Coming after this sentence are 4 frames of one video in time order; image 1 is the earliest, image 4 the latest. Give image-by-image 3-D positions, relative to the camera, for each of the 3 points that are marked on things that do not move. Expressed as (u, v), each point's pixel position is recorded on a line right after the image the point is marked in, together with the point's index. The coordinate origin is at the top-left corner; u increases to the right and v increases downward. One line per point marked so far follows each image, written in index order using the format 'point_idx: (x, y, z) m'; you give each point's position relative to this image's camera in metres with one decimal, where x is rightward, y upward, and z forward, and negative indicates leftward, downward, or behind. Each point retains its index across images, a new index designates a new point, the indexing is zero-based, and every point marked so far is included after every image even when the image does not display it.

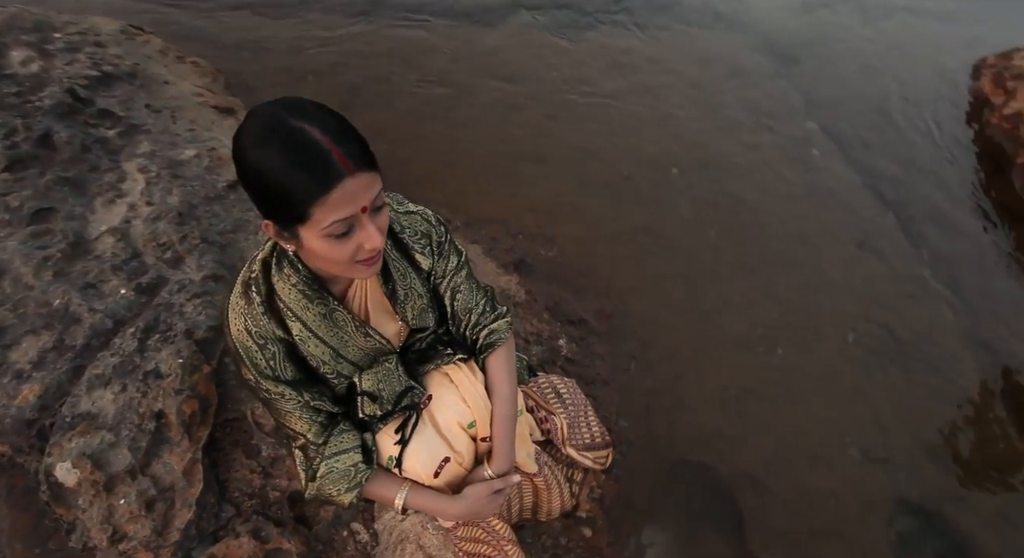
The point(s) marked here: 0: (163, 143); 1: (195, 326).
0: (-1.3, +0.5, +2.4) m
1: (-0.9, -0.1, +1.8) m
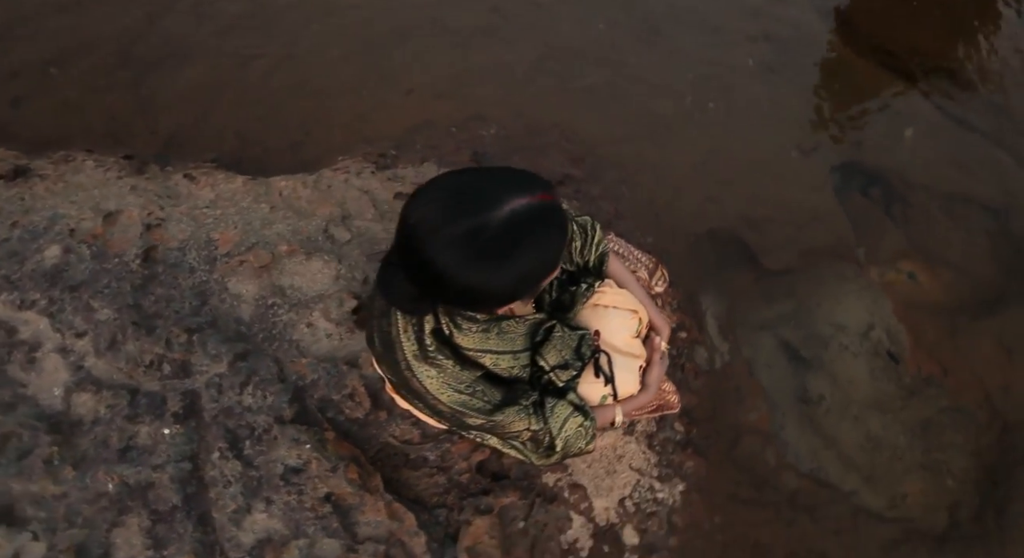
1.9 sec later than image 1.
0: (-1.5, +0.1, +1.8) m
1: (-0.6, -0.4, +1.7) m
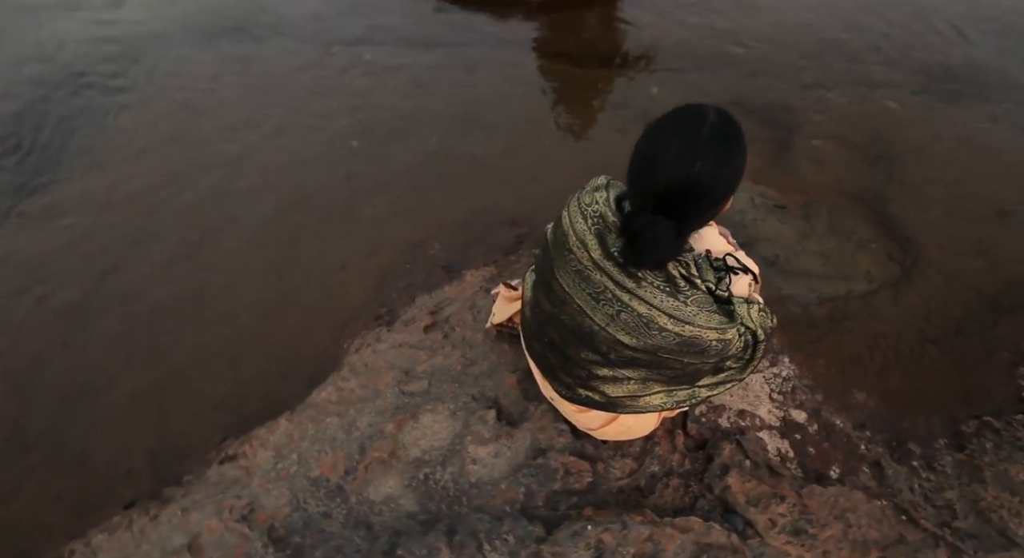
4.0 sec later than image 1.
0: (-0.9, -0.9, +1.4) m
1: (0.0, -0.7, +1.6) m
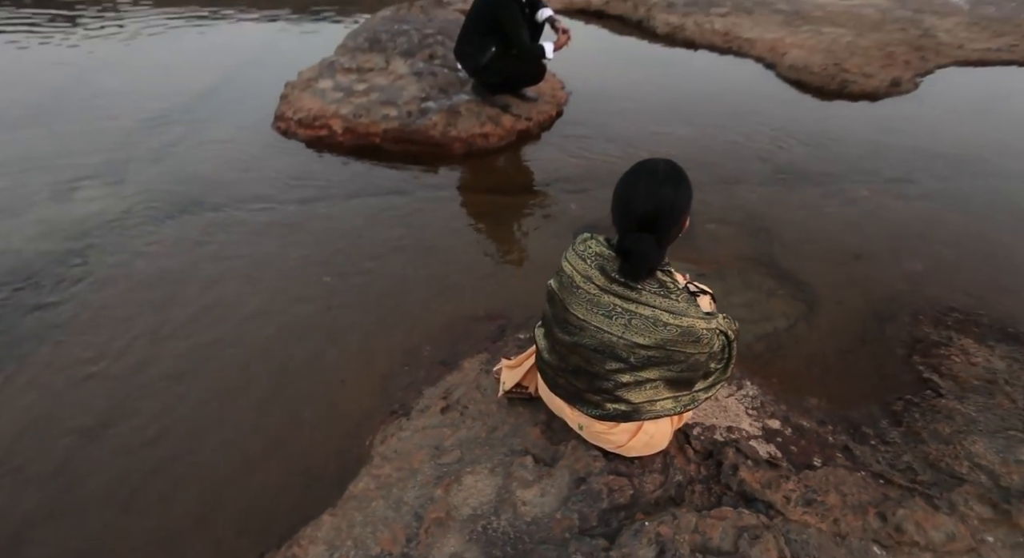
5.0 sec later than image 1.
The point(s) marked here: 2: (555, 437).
0: (-0.6, -1.0, +1.4) m
1: (+0.2, -0.7, +1.7) m
2: (+0.1, -0.5, +2.1) m
